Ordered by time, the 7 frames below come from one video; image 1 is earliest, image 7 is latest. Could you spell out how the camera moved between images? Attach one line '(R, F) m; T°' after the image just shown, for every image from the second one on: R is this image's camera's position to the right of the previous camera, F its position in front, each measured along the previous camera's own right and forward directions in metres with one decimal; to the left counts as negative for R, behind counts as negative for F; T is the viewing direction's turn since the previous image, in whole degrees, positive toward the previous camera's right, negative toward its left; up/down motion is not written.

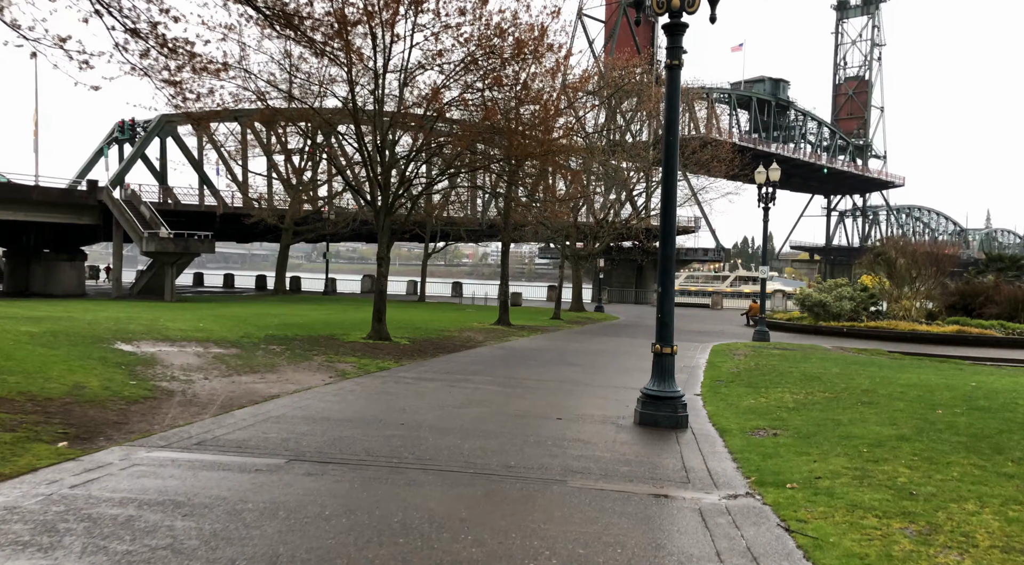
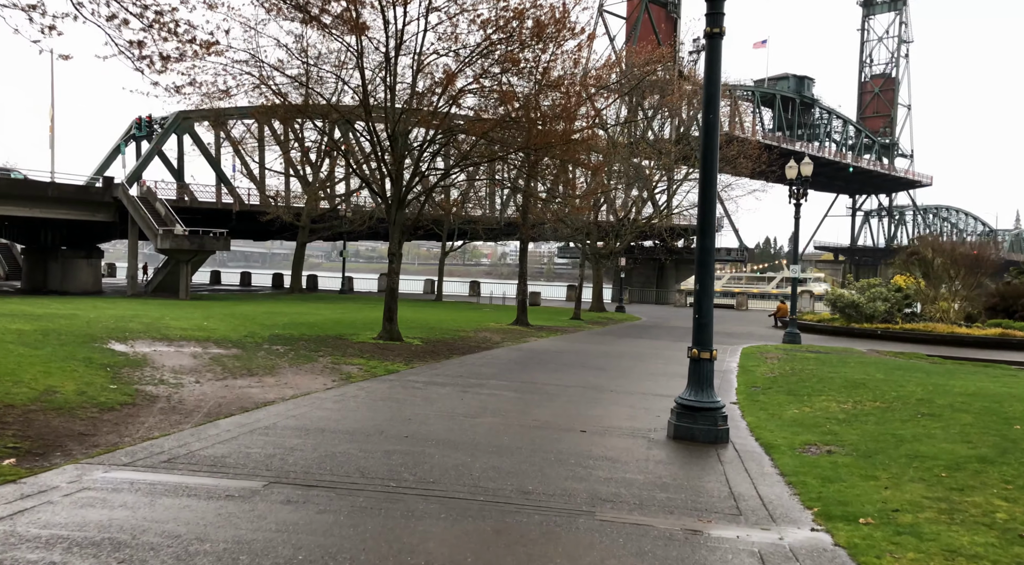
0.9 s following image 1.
(0.0, +0.9) m; -1°
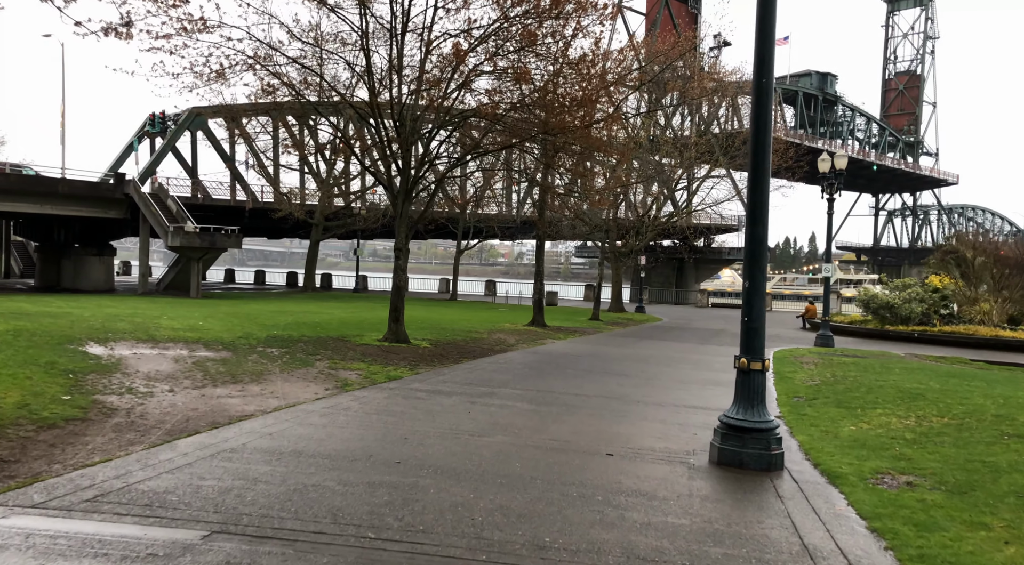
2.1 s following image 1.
(0.0, +1.2) m; -1°
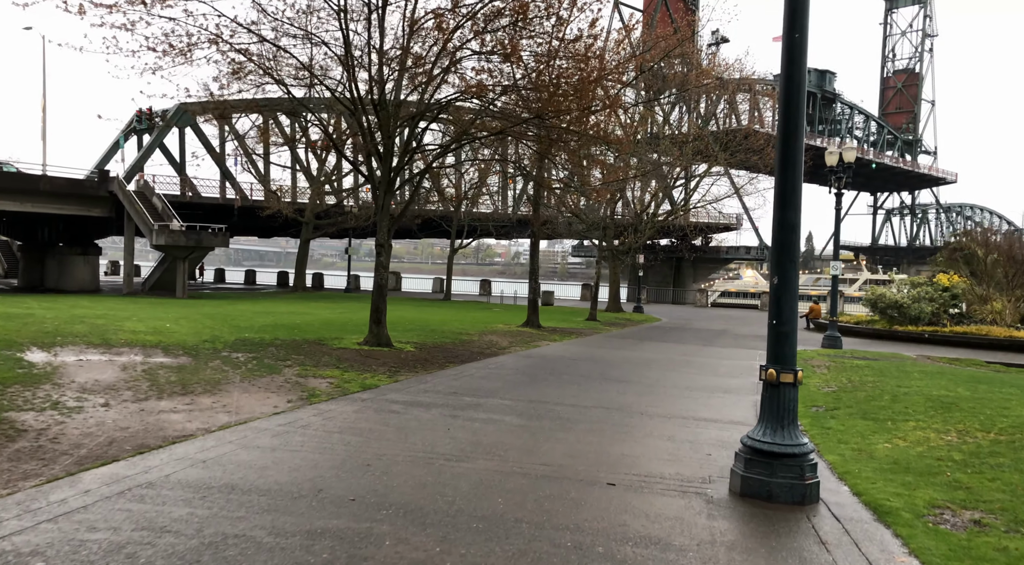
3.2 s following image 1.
(+0.1, +1.1) m; 0°
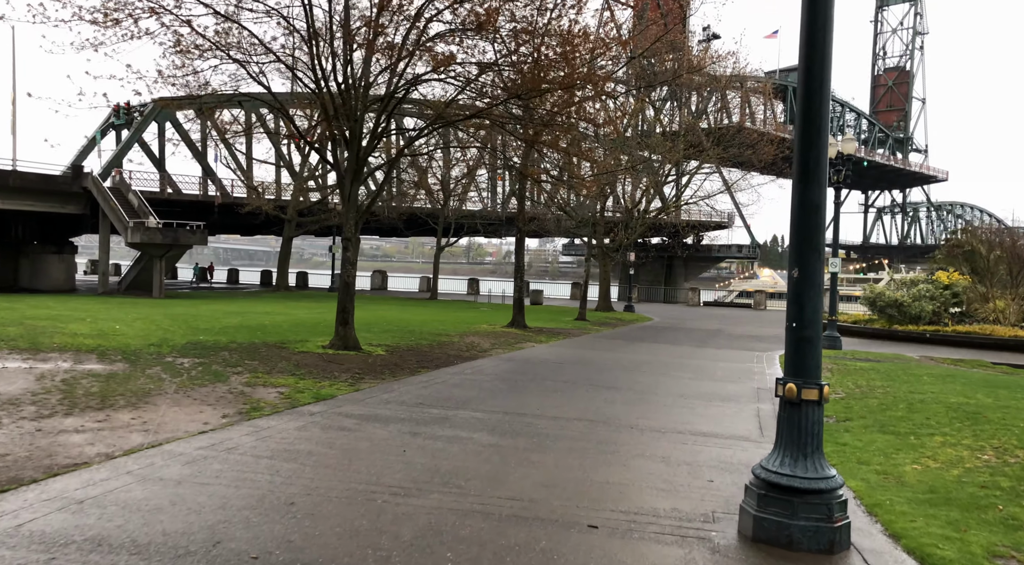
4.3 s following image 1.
(+0.2, +1.1) m; +1°
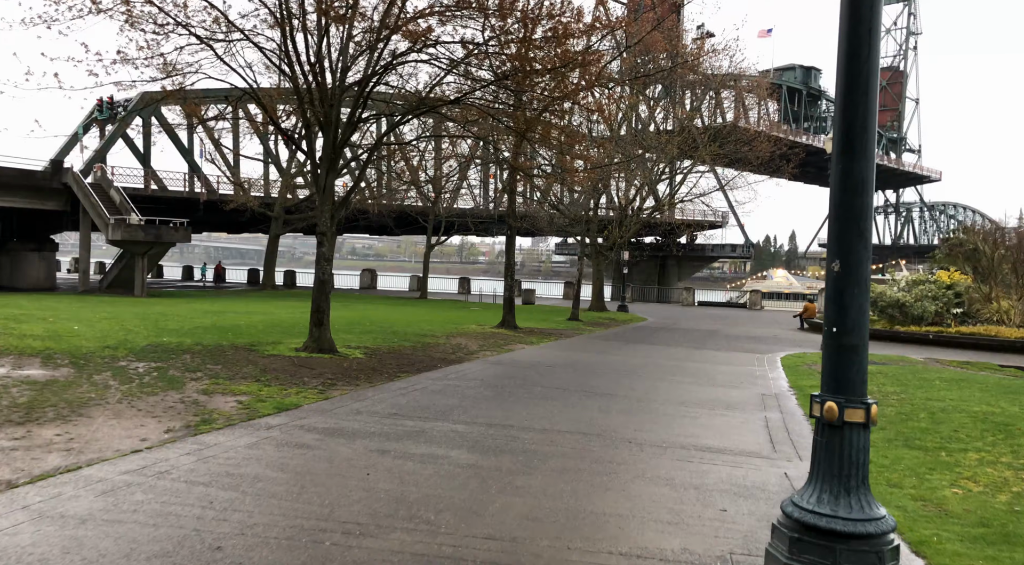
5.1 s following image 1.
(+0.1, +0.9) m; +1°
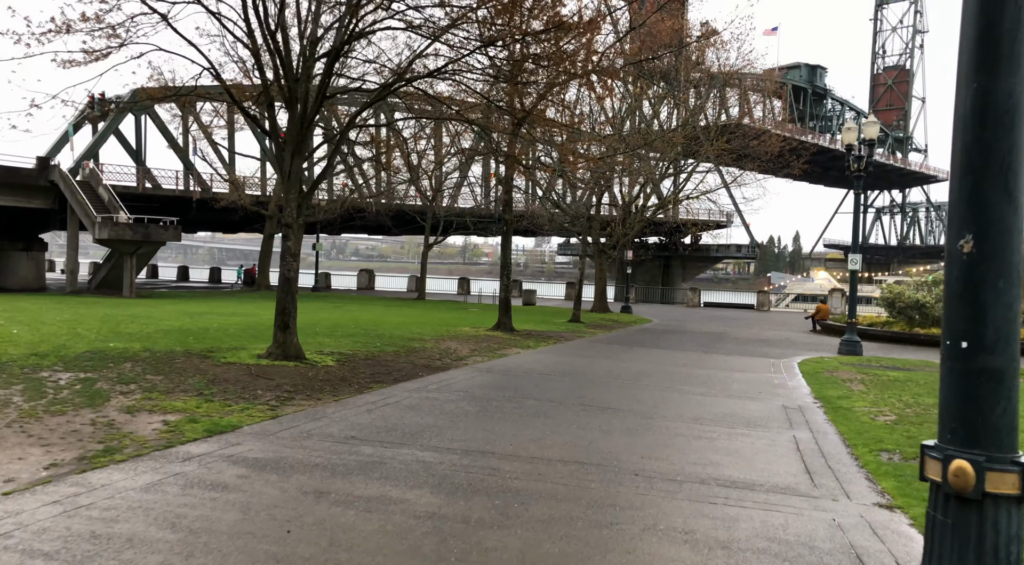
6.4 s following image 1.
(+0.2, +1.4) m; 0°
